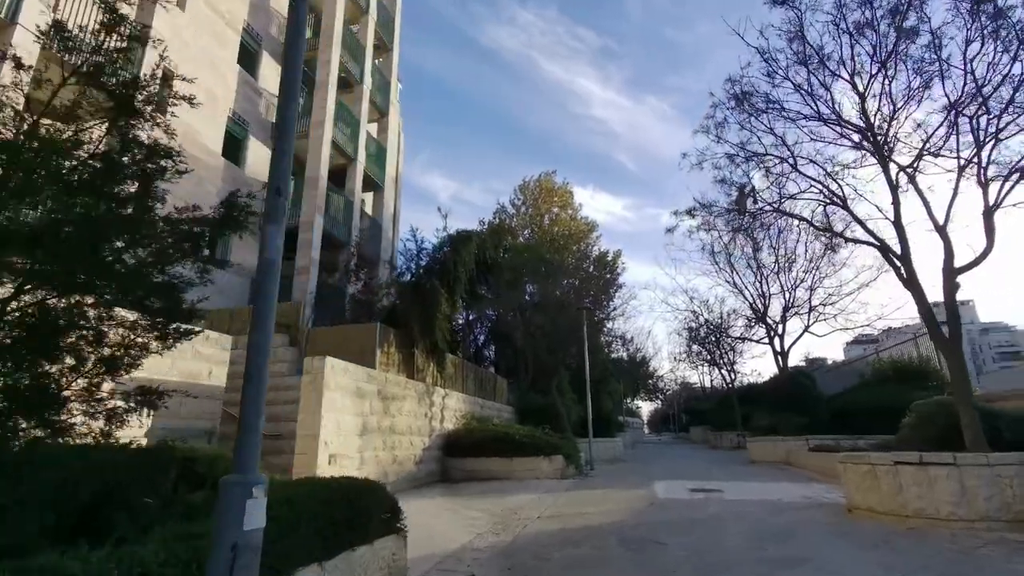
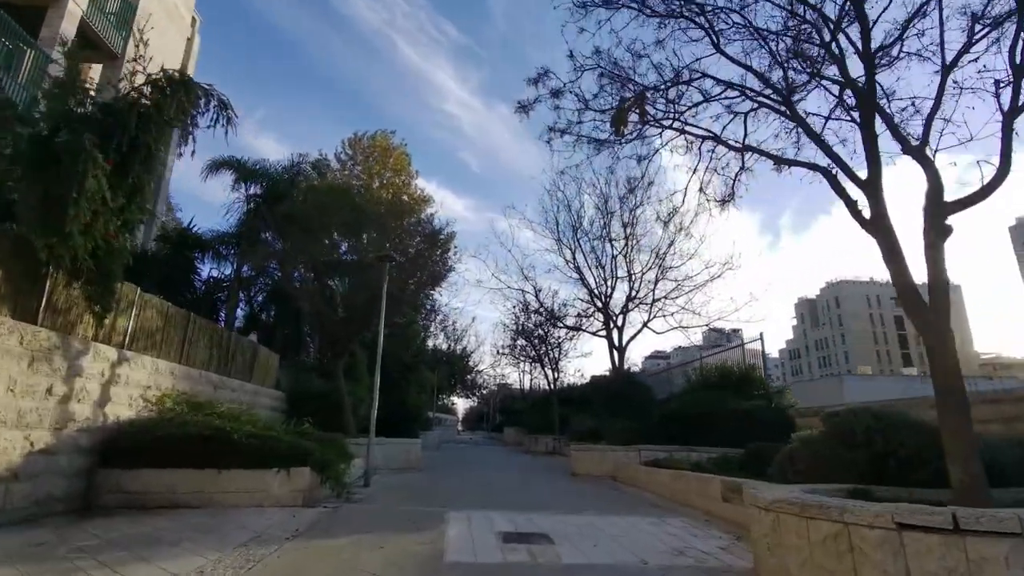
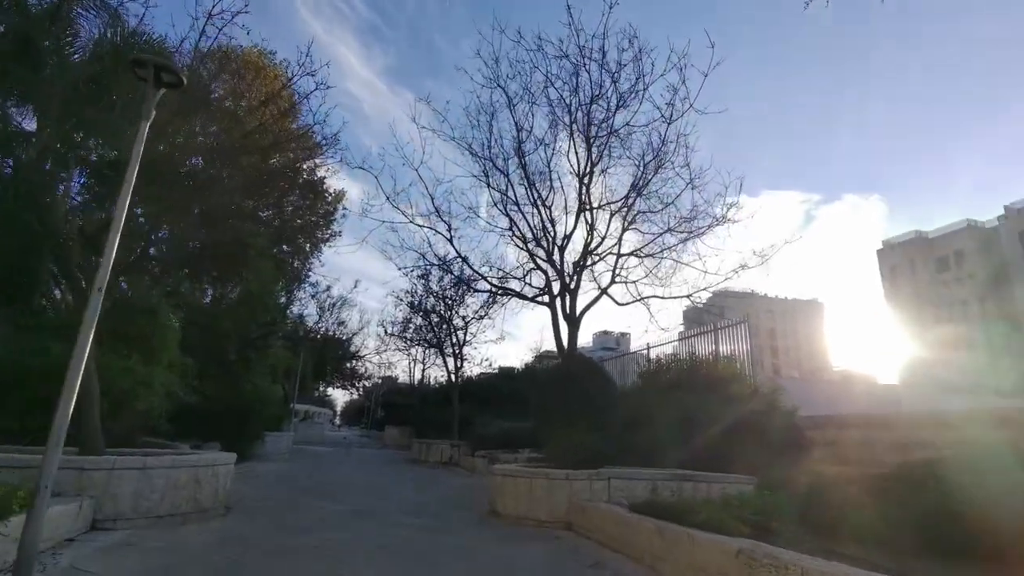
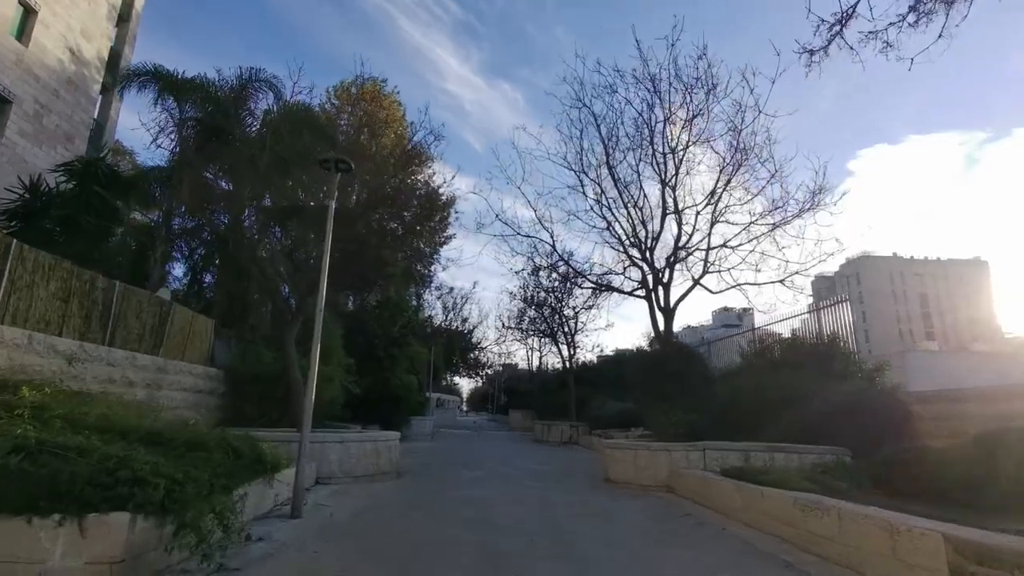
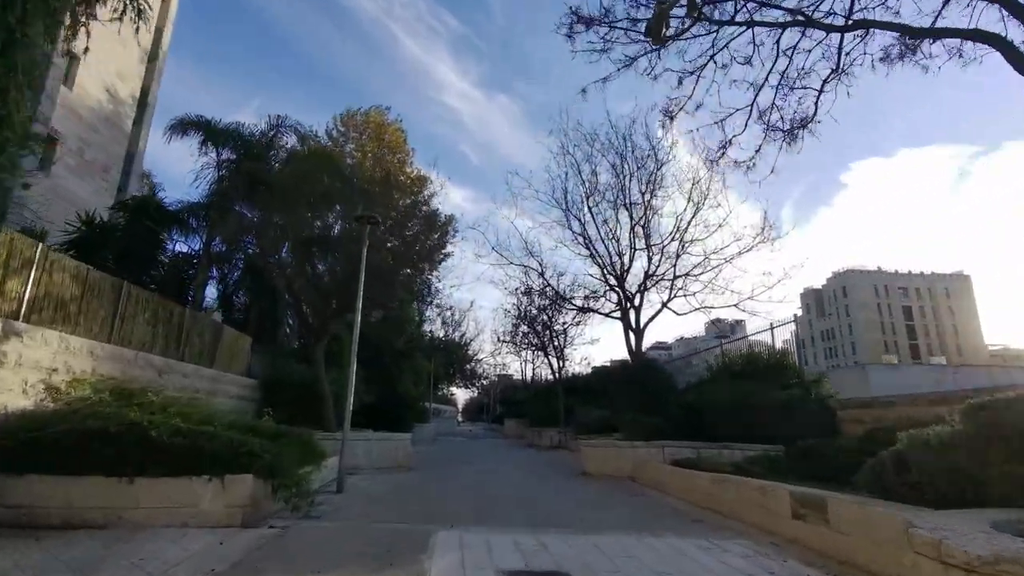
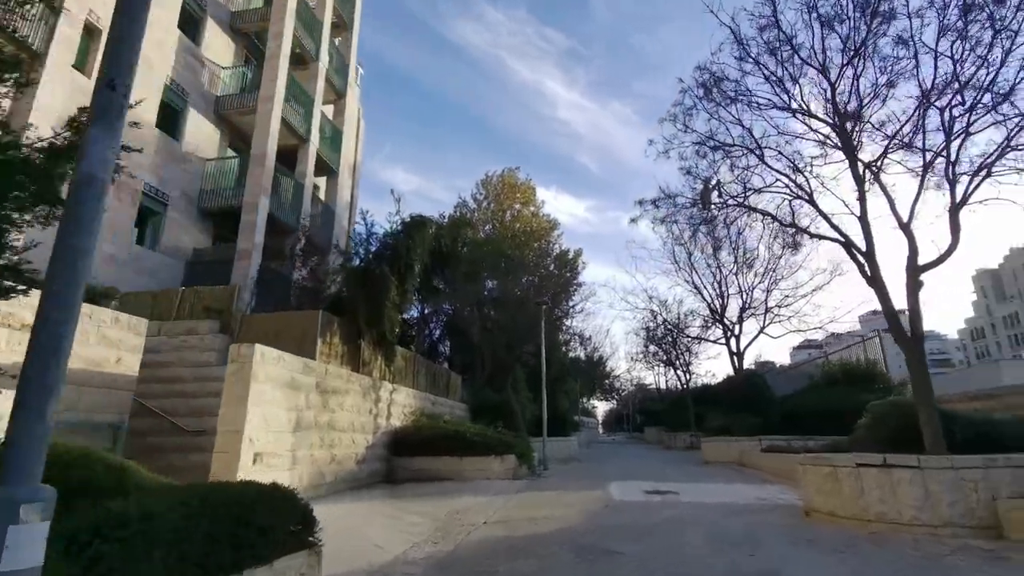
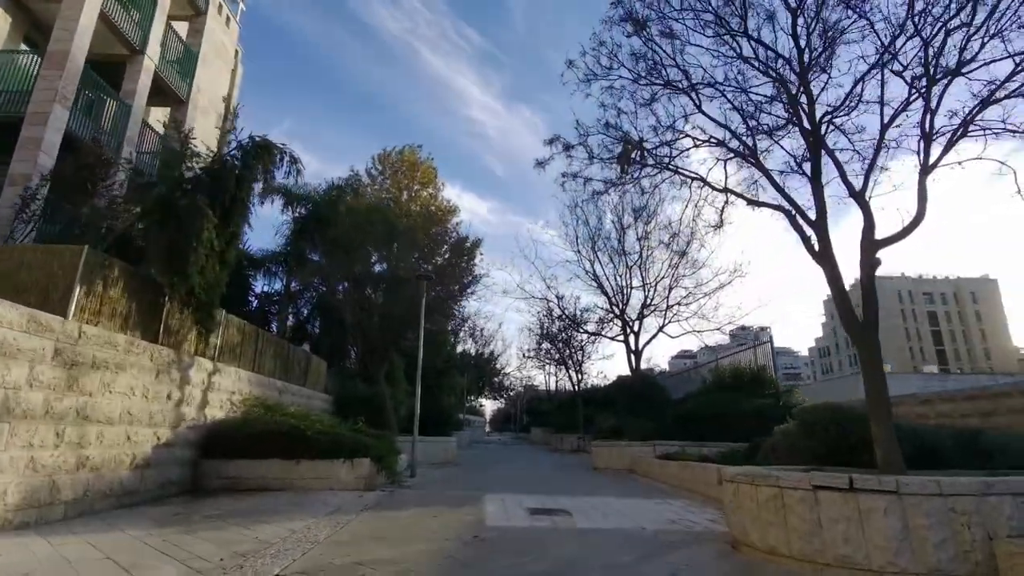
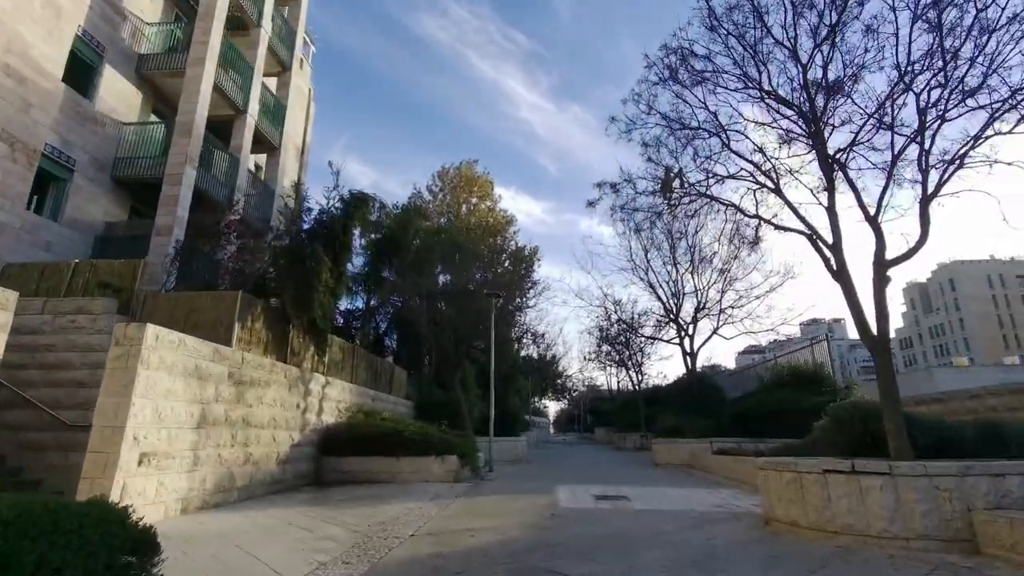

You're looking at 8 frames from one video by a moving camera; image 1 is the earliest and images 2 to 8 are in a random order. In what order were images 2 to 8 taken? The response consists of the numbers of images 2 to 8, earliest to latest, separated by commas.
6, 8, 7, 2, 5, 4, 3
